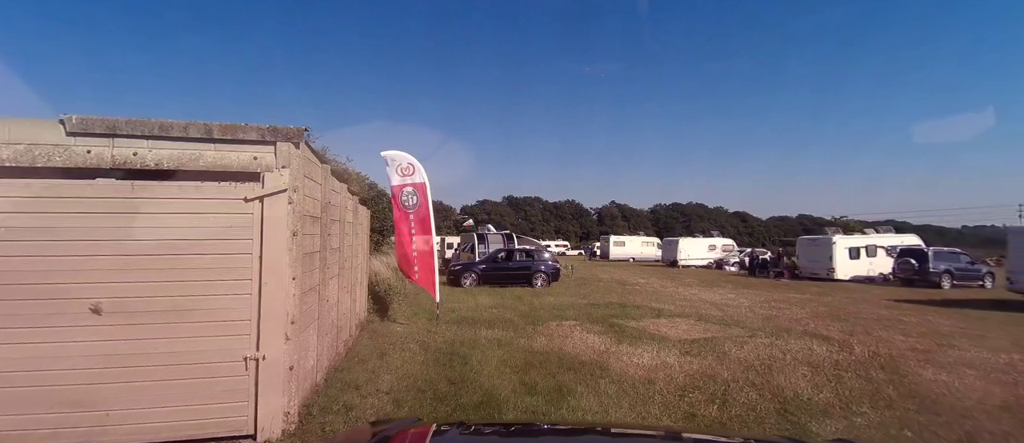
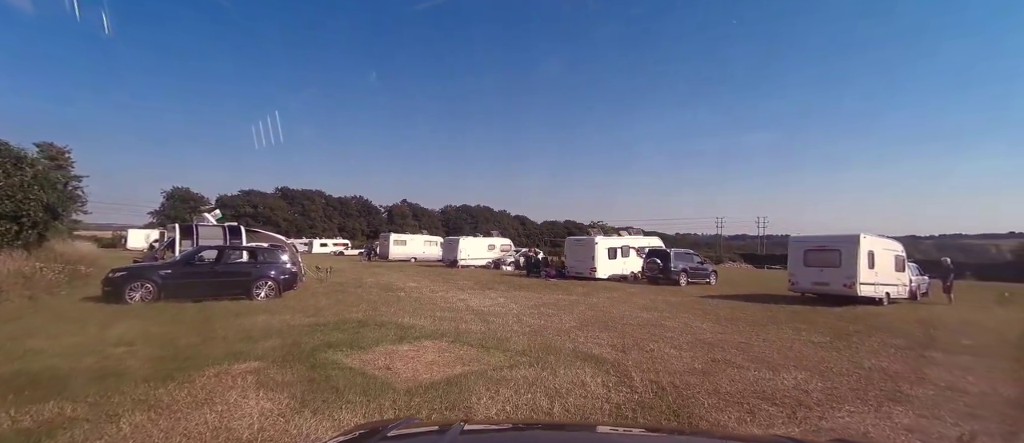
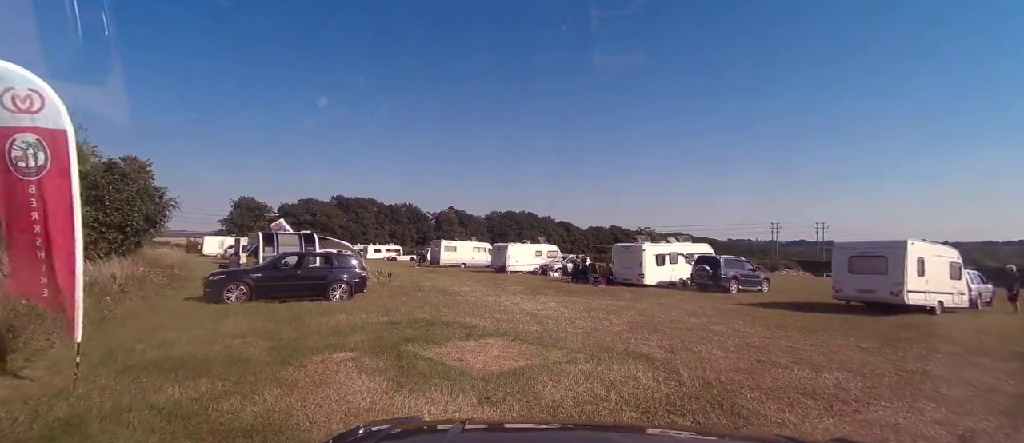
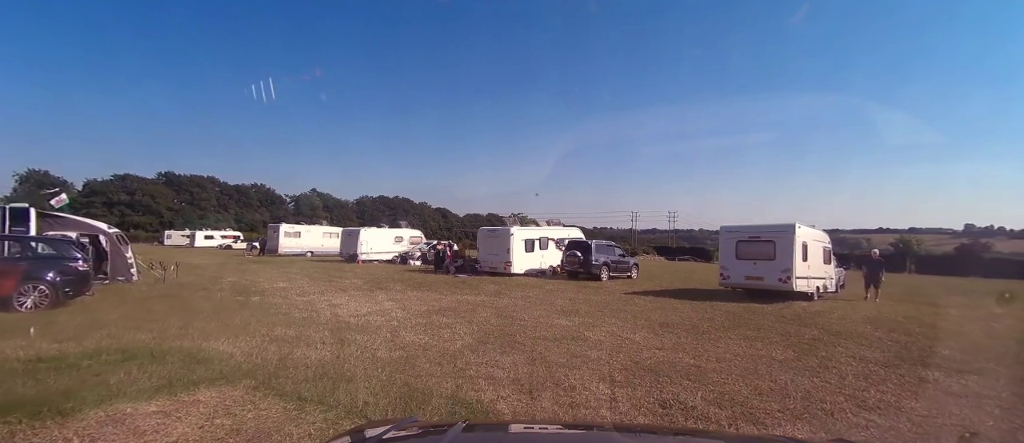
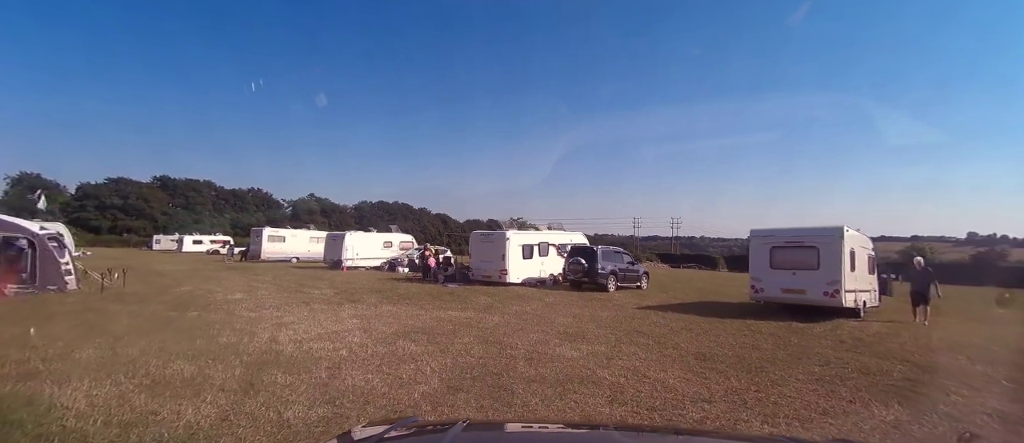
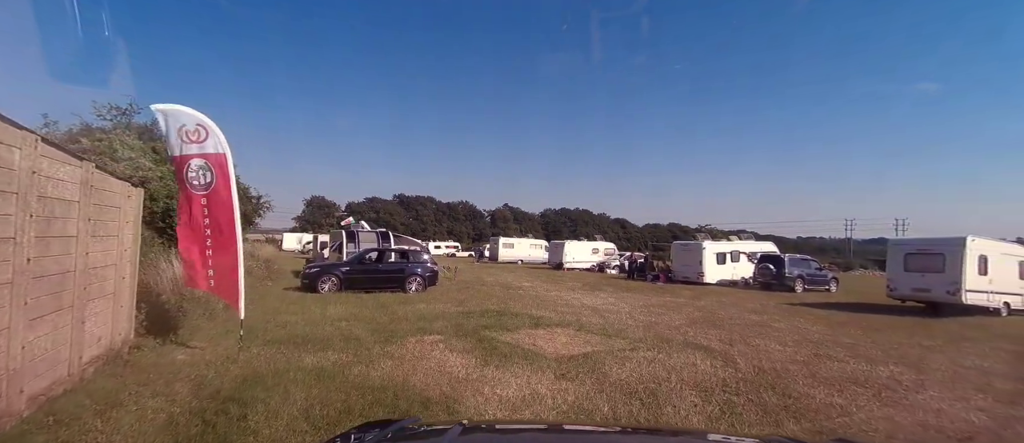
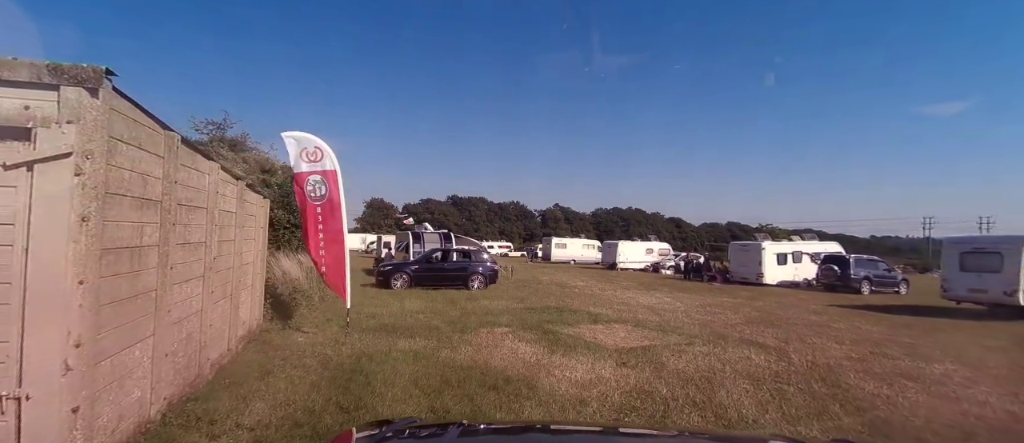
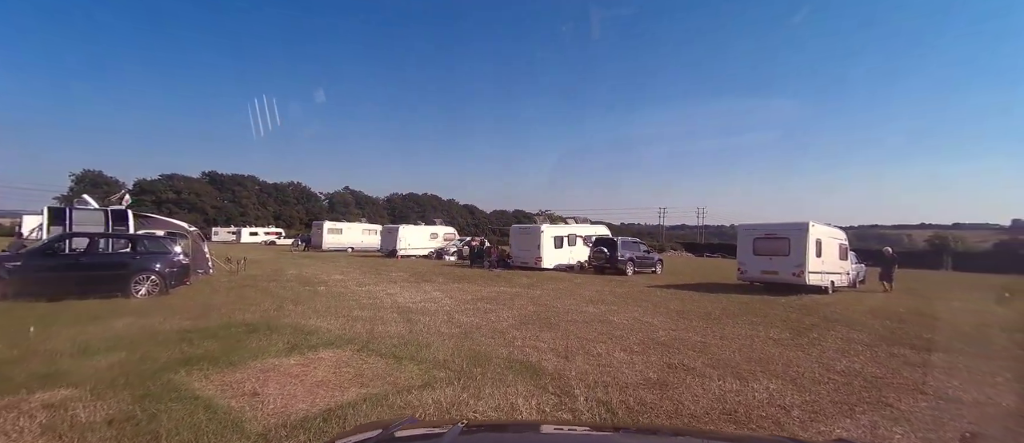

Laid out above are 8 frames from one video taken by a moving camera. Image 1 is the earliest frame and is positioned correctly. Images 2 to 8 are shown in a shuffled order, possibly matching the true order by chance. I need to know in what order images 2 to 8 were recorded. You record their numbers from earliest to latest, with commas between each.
7, 6, 3, 2, 8, 4, 5
